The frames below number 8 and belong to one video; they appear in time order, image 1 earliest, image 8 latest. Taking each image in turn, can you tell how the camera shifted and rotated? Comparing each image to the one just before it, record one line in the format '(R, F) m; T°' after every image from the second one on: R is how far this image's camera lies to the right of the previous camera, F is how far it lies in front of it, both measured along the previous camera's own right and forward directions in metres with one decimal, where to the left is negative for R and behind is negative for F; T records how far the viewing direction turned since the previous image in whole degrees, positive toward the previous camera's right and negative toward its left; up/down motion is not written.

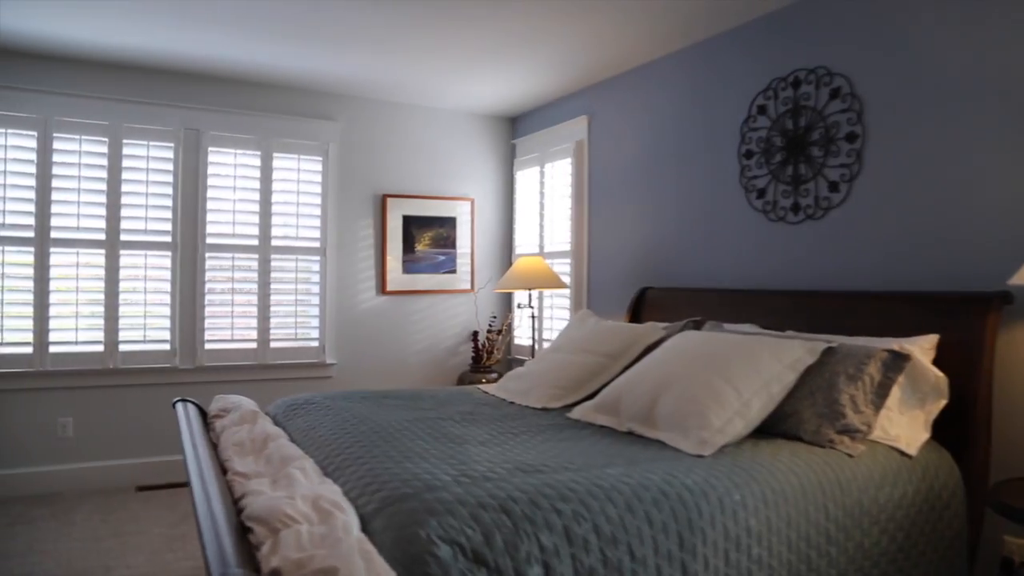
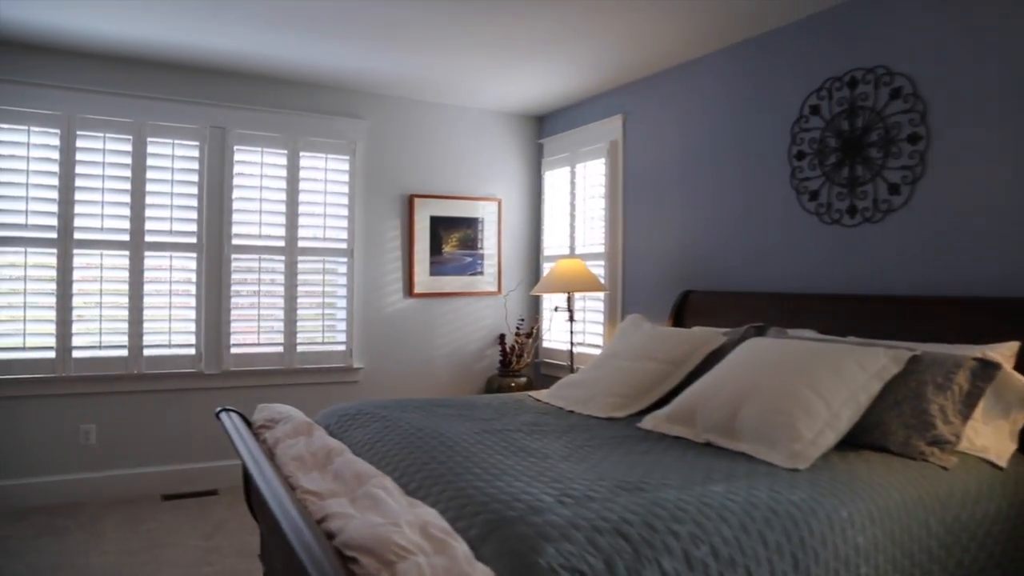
(-0.2, +0.1) m; +1°
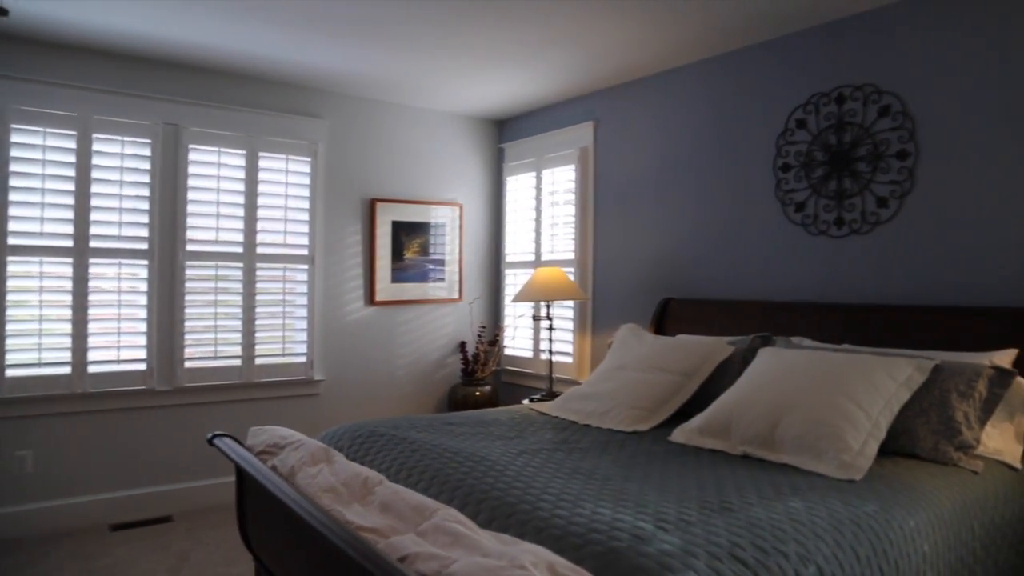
(-0.4, +0.1) m; +8°
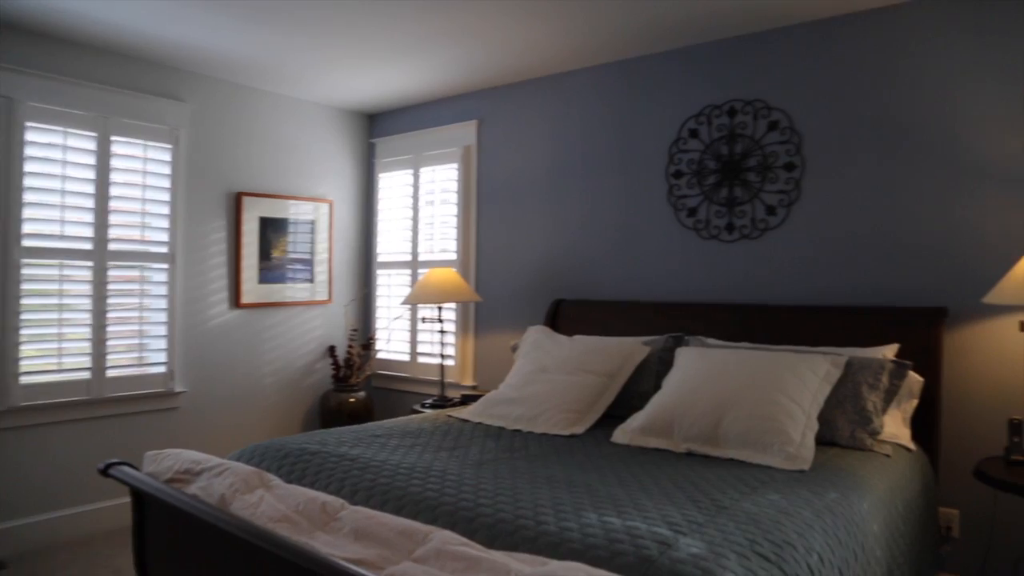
(-0.4, +0.1) m; +15°
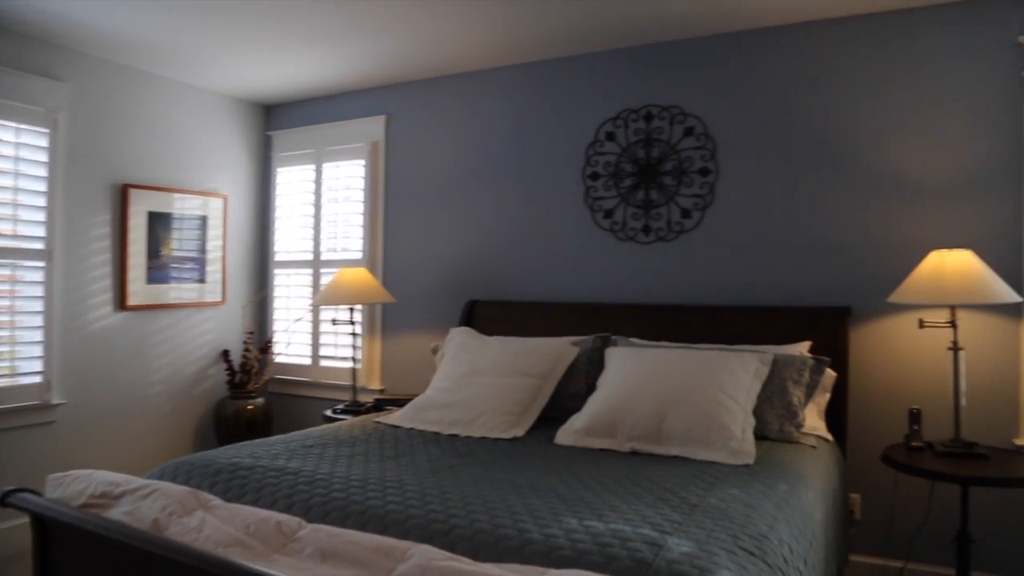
(-0.2, +0.1) m; +10°
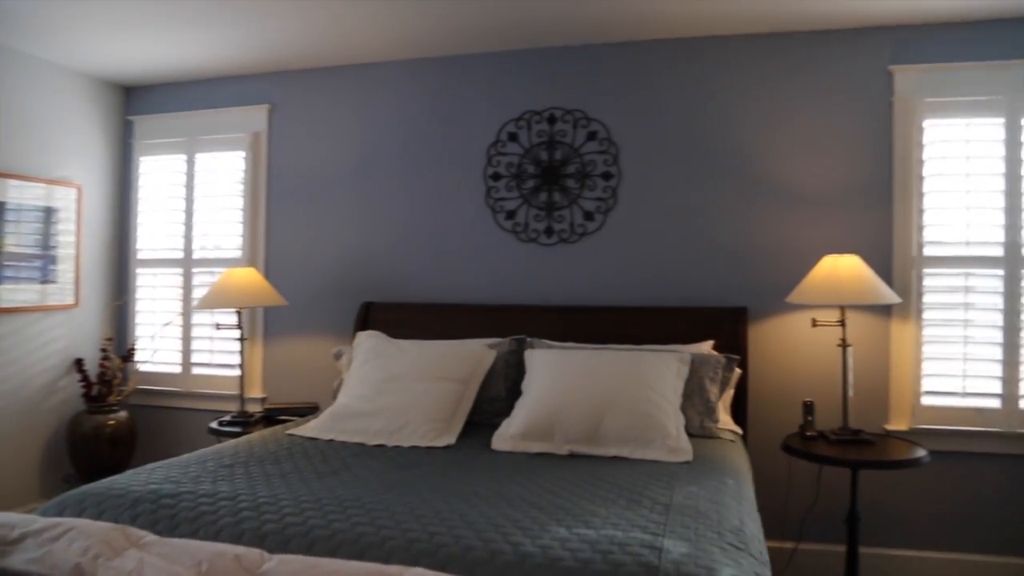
(-0.3, +0.1) m; +13°
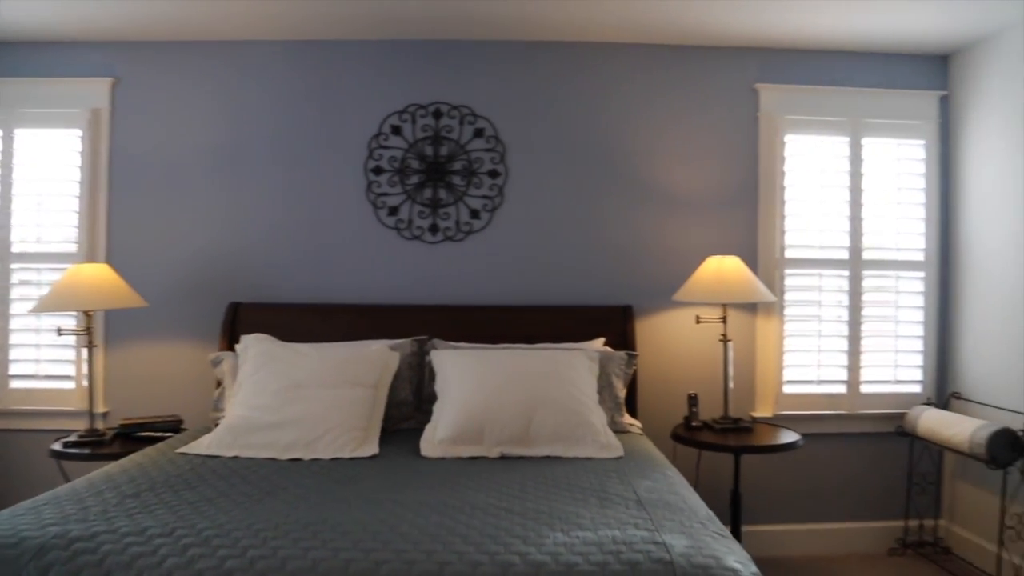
(-0.4, +0.1) m; +16°
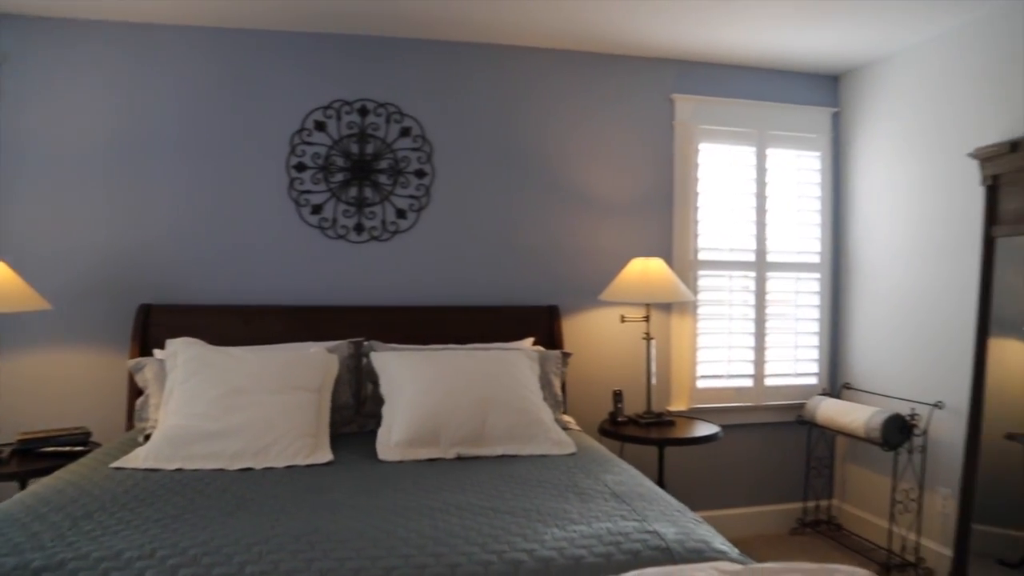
(-0.3, 0.0) m; +10°
